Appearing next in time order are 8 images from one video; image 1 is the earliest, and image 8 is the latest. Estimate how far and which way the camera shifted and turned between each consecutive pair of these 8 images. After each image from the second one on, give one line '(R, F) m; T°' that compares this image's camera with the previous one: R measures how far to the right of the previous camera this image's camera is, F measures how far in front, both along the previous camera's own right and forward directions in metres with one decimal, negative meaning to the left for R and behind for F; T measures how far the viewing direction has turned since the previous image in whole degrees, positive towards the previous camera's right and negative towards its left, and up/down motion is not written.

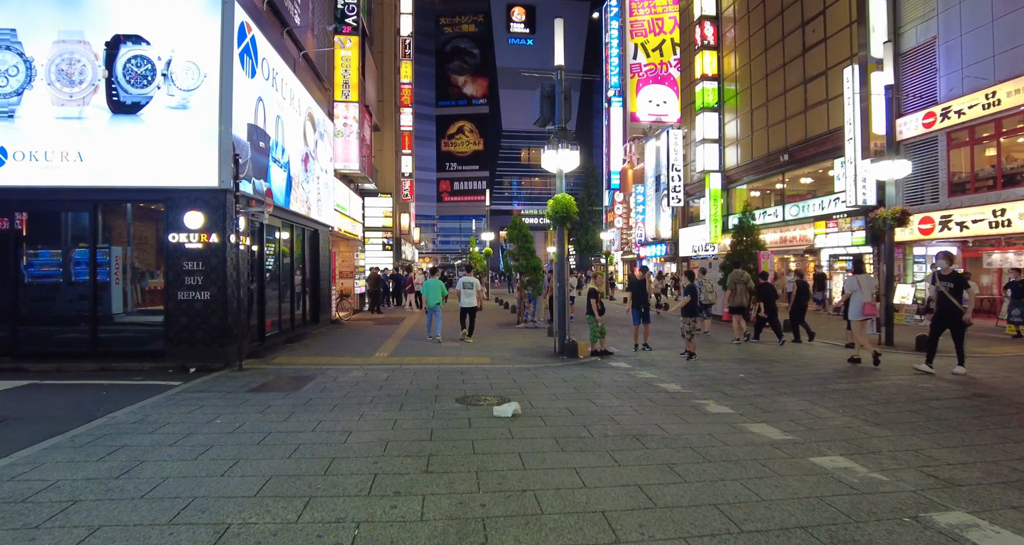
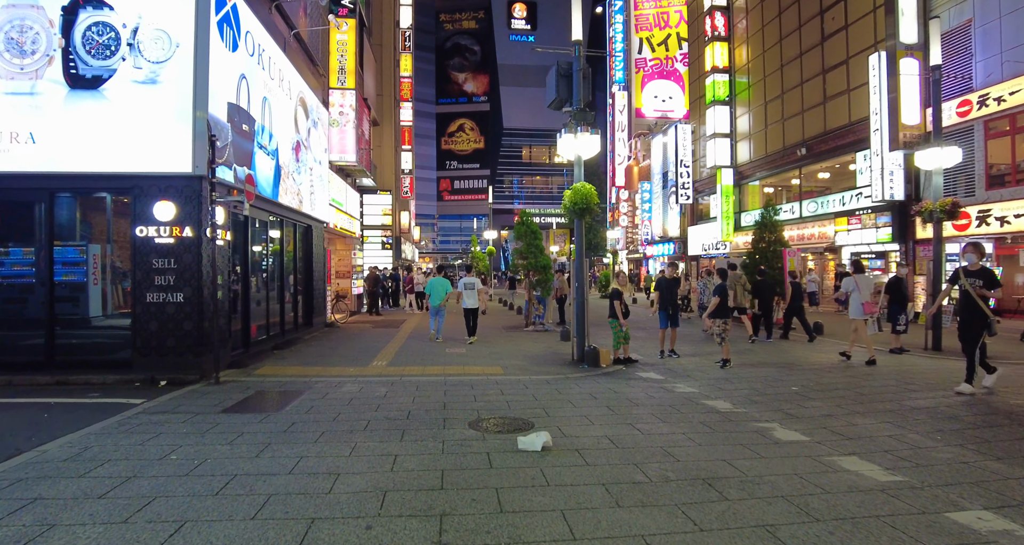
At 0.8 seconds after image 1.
(-0.3, +1.2) m; 0°
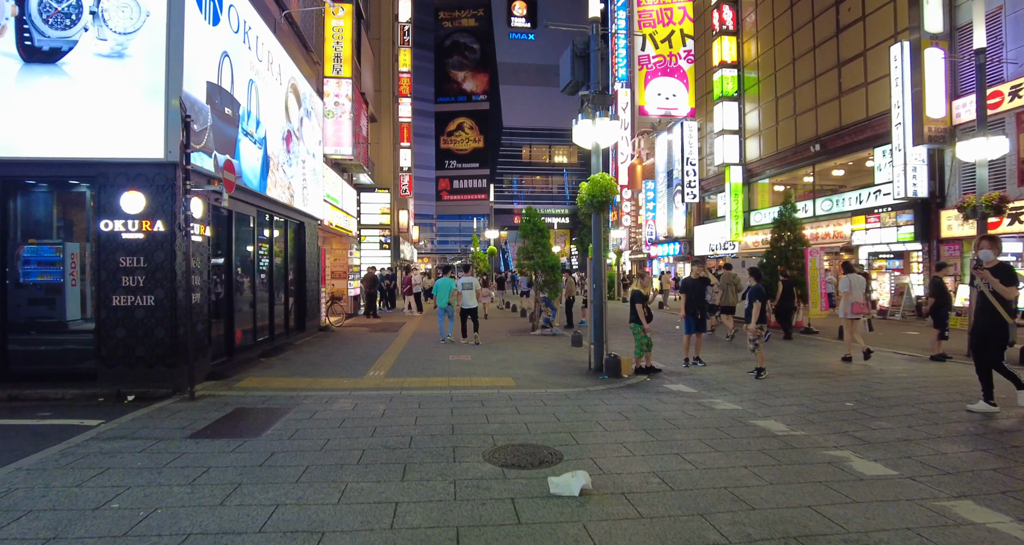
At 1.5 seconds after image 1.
(-0.2, +1.0) m; 0°
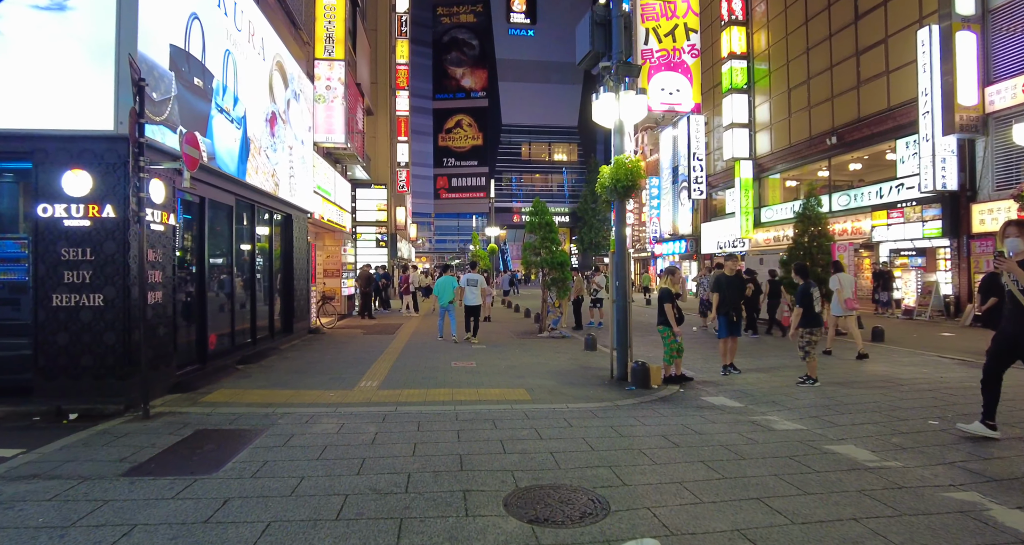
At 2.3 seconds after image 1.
(-0.2, +1.2) m; 0°
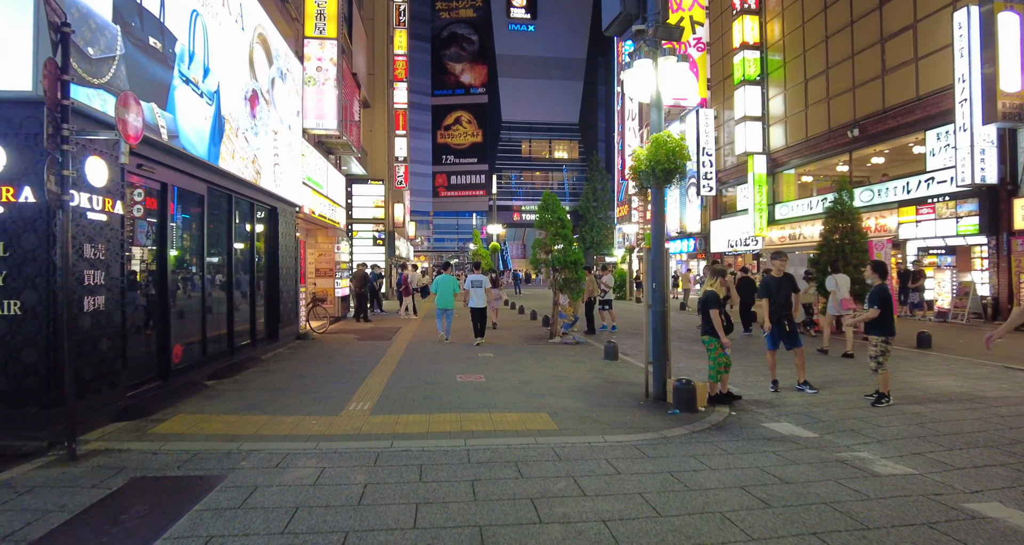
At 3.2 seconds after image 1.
(-0.2, +1.3) m; 0°
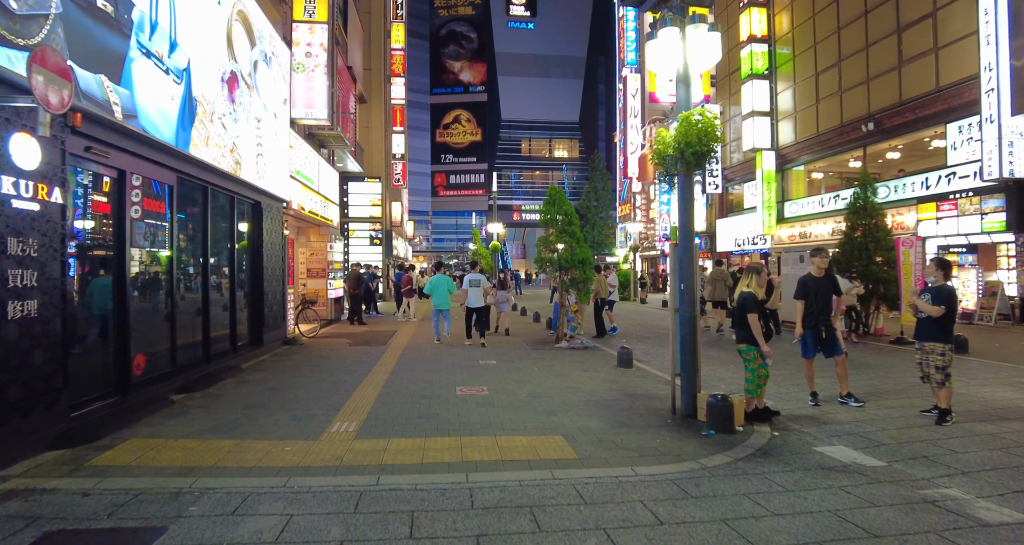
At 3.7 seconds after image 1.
(-0.1, +0.9) m; 0°
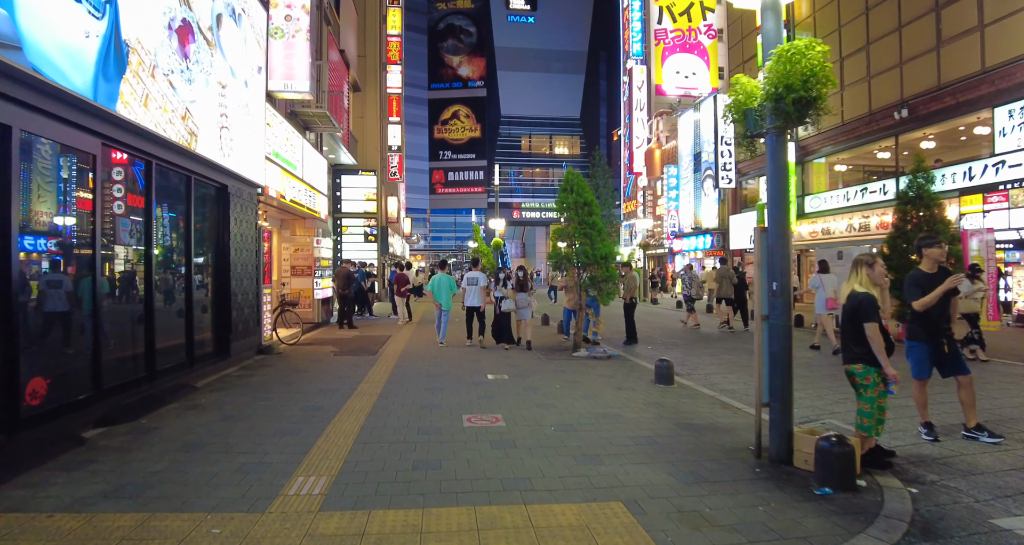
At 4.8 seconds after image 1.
(-0.3, +1.7) m; 0°
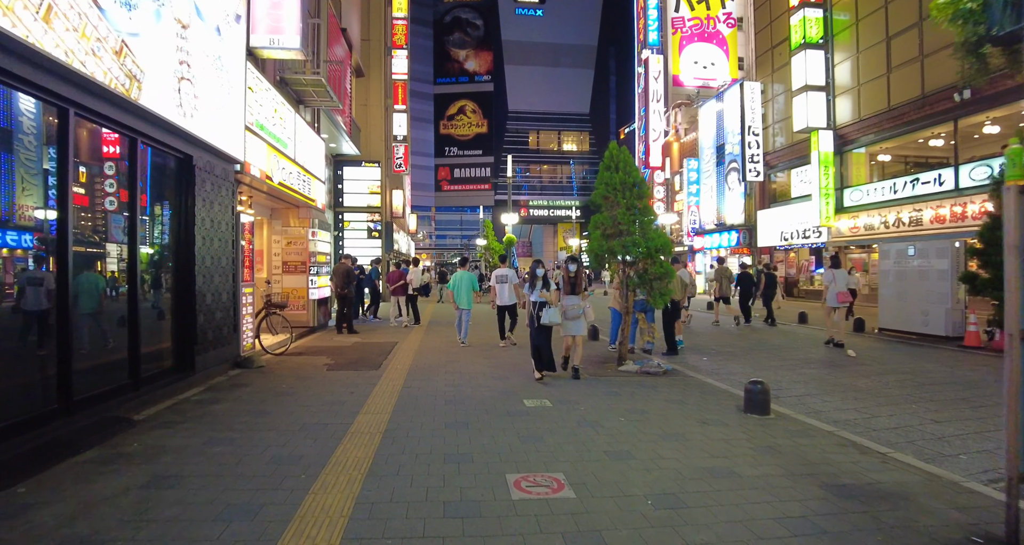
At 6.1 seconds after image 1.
(-0.4, +1.9) m; 0°
